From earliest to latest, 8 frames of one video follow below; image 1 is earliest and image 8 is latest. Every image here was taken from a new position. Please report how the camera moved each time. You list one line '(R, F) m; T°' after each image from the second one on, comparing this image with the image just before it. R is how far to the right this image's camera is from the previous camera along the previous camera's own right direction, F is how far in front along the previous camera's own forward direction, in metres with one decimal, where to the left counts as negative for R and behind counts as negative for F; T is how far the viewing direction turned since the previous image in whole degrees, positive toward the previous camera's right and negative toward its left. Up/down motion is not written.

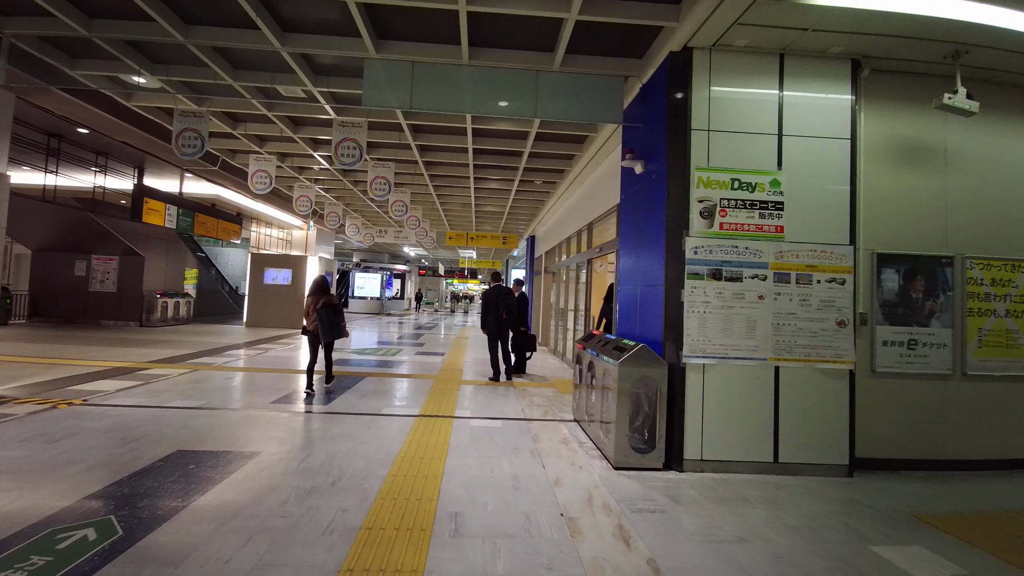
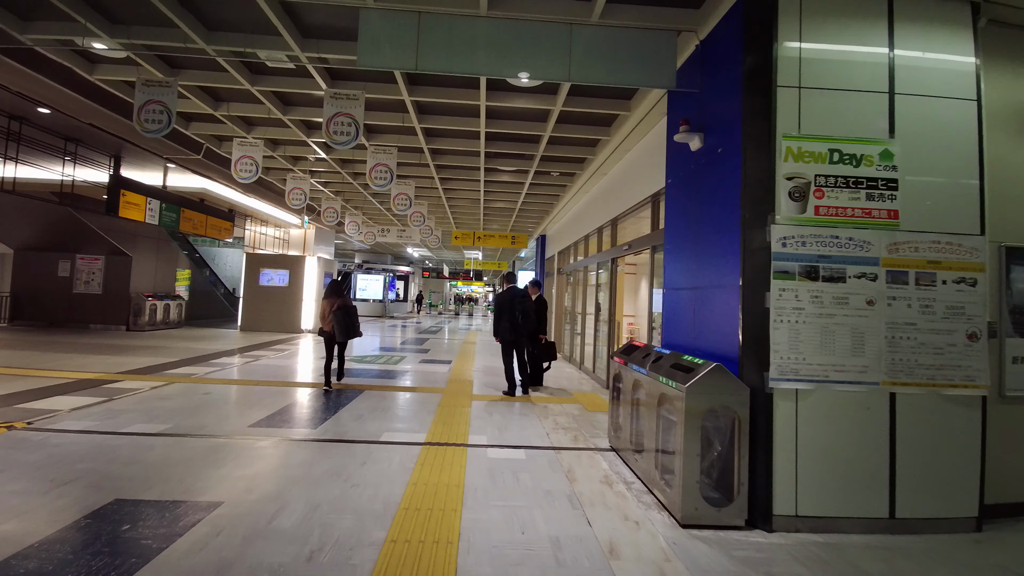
(-0.2, +0.8) m; 0°
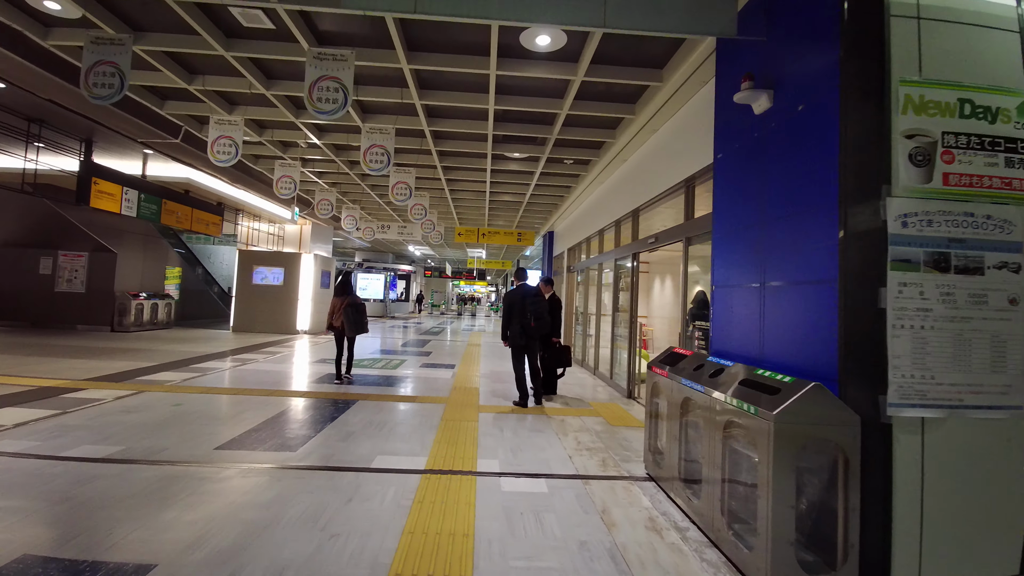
(-0.1, +0.7) m; 0°
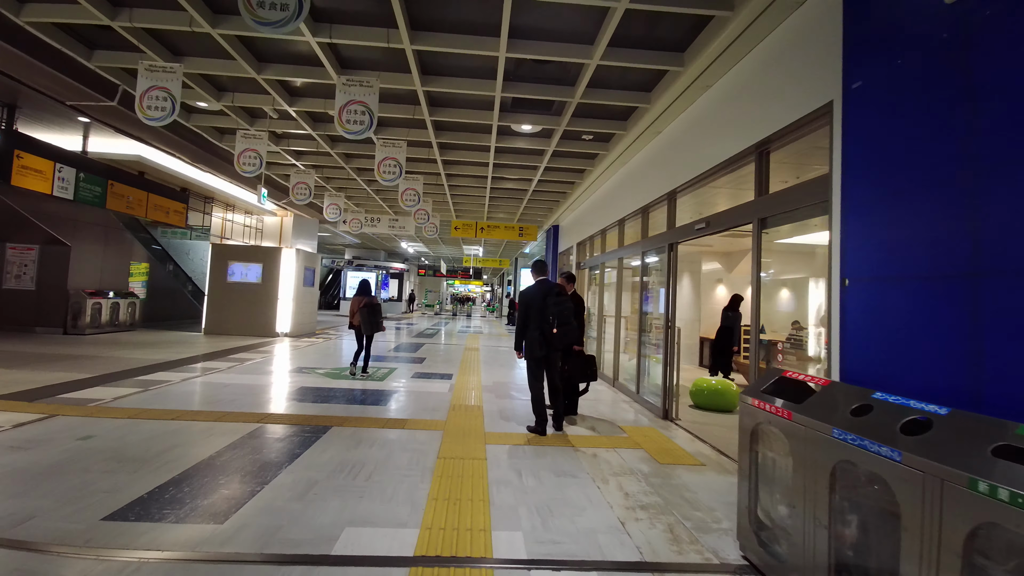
(-0.2, +1.1) m; +1°
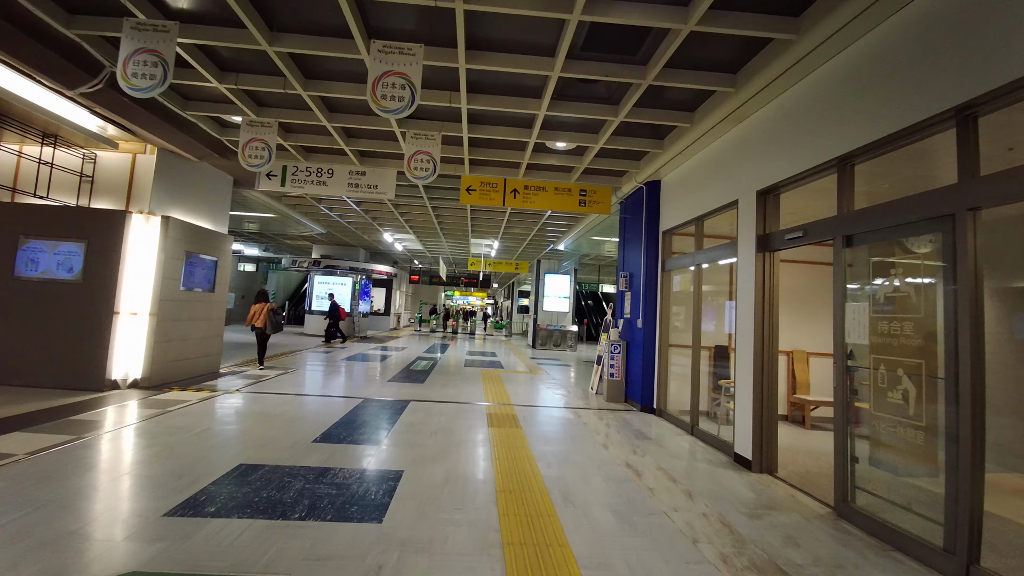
(-0.5, +0.8) m; 0°
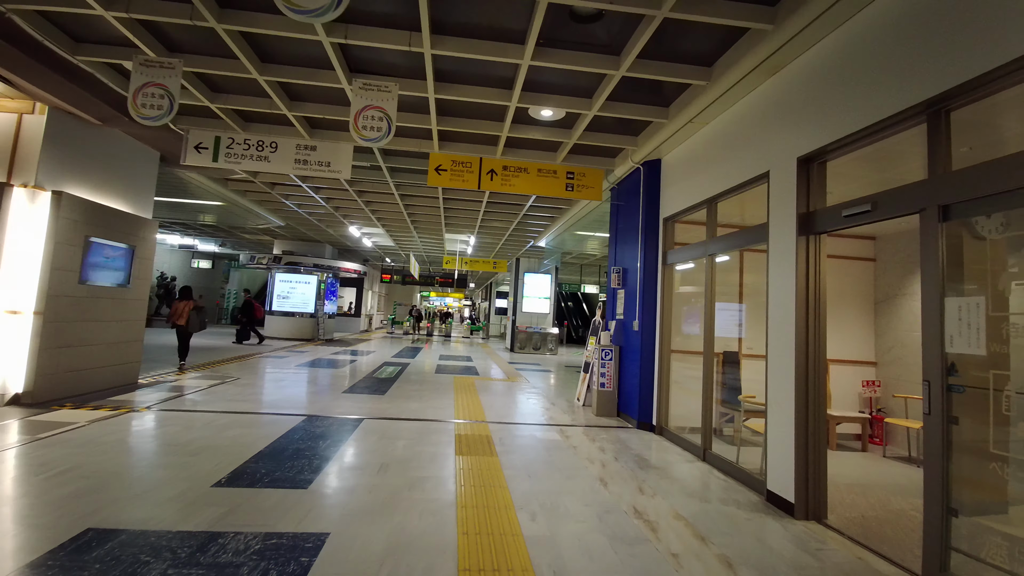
(0.0, +0.9) m; +3°
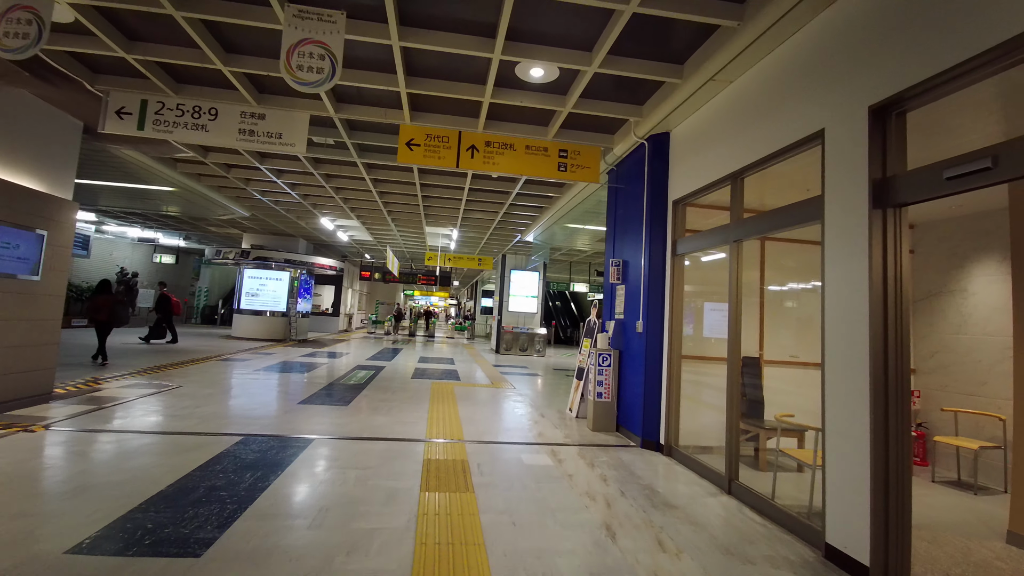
(0.0, +0.8) m; +2°
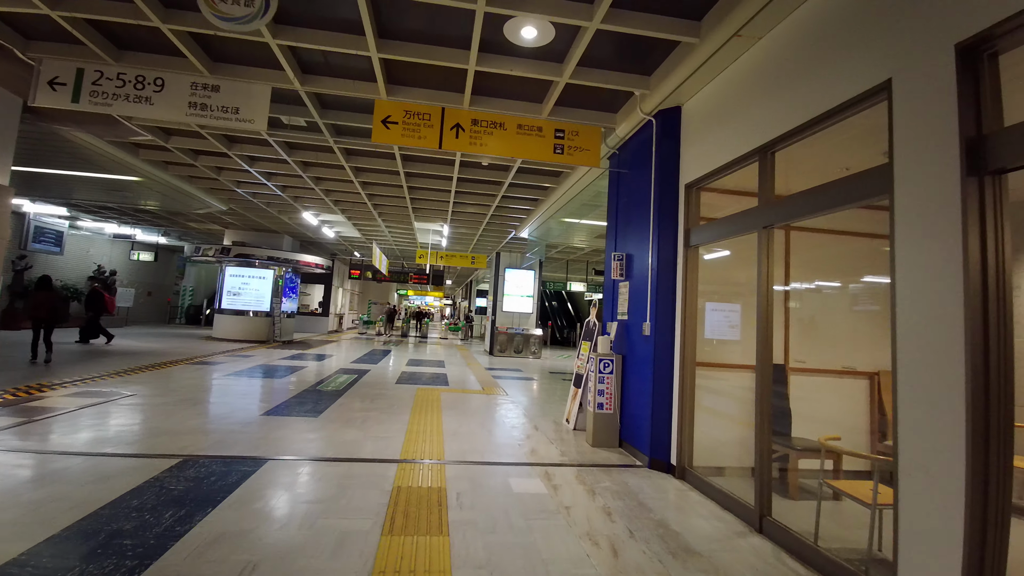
(+0.1, +0.6) m; 0°
